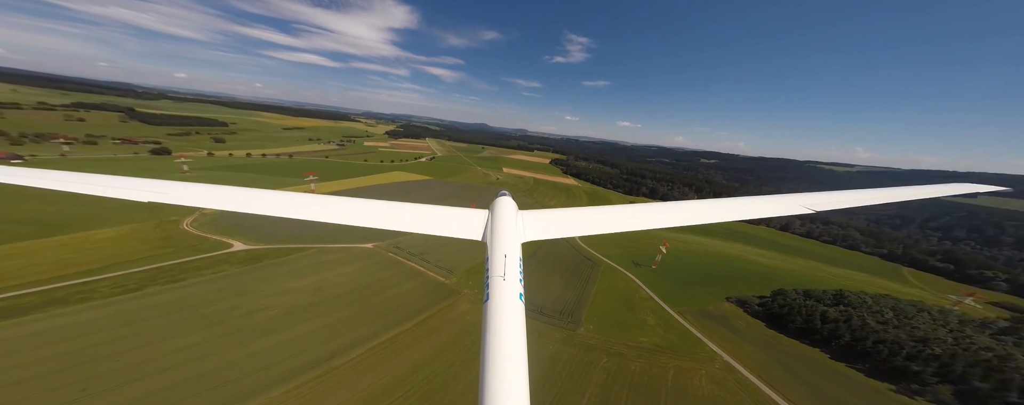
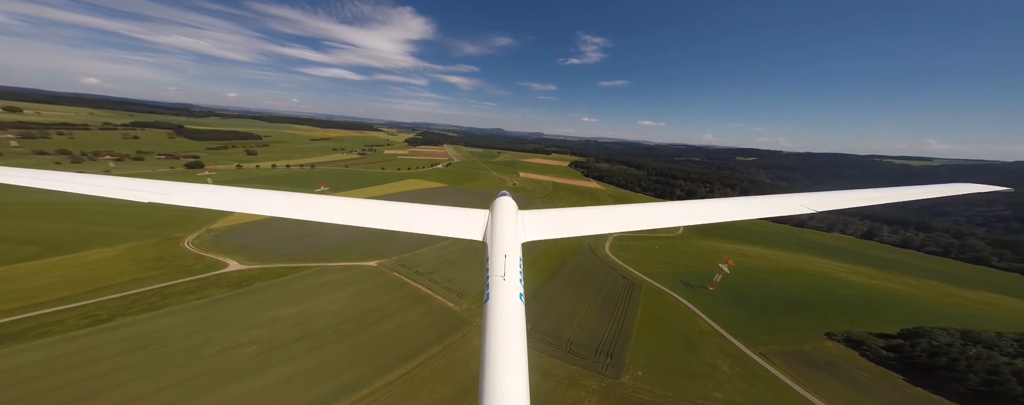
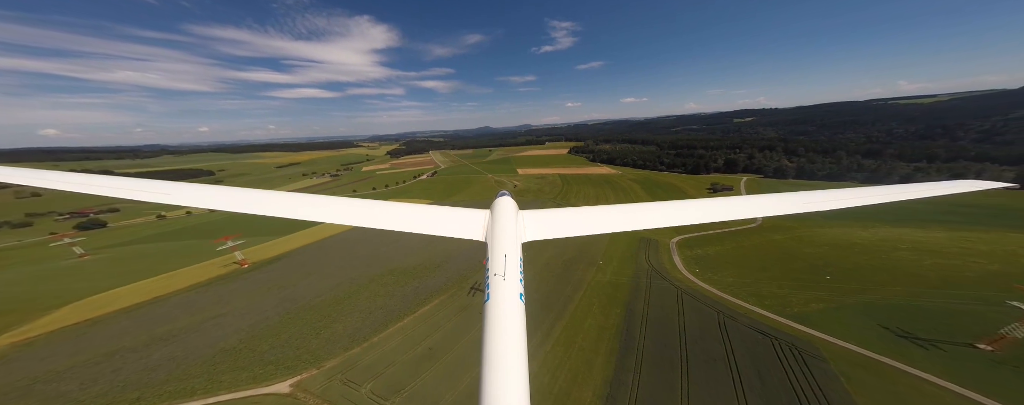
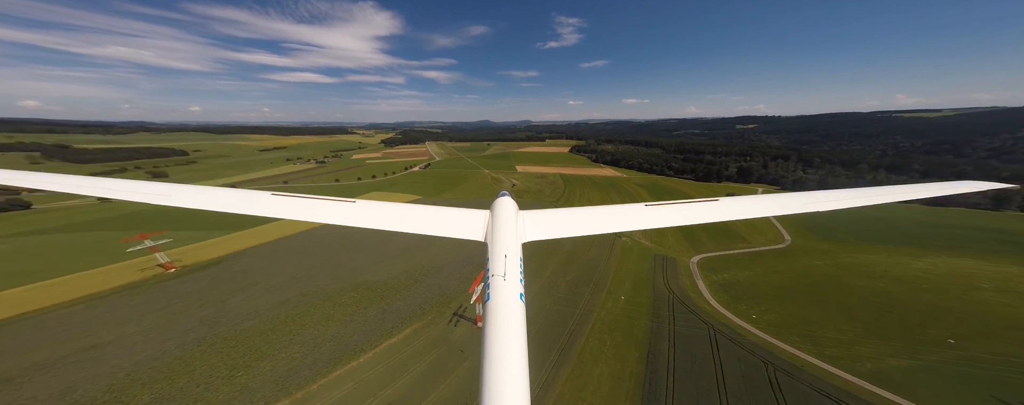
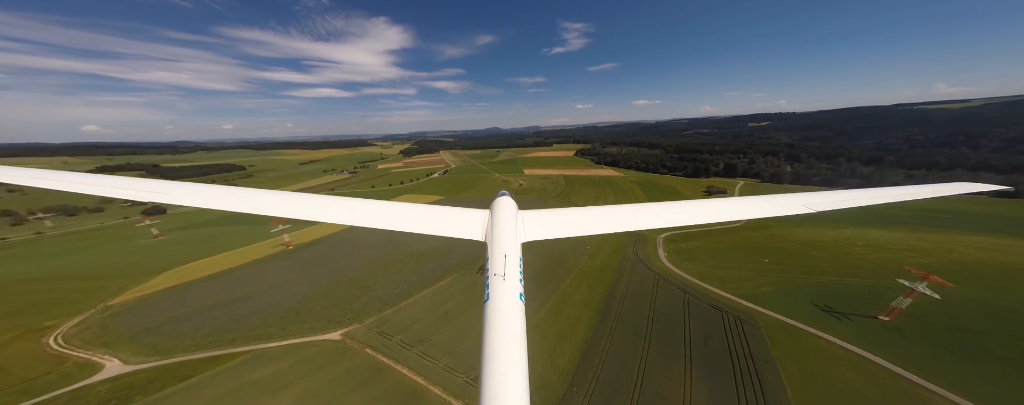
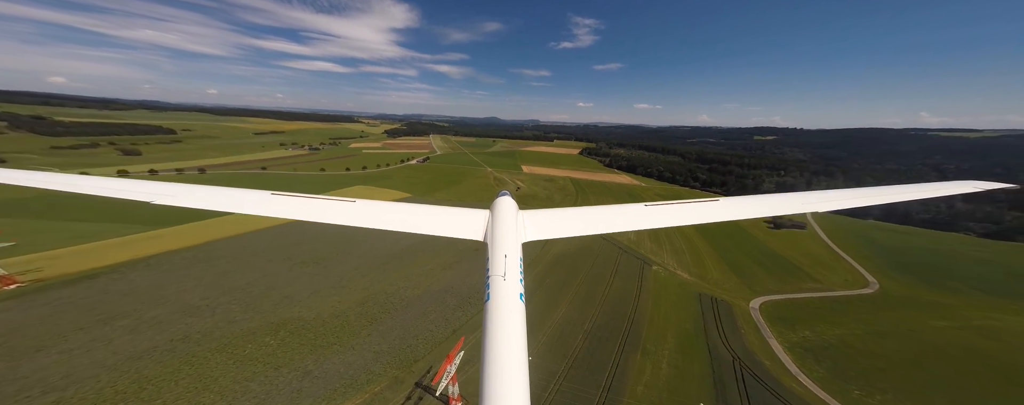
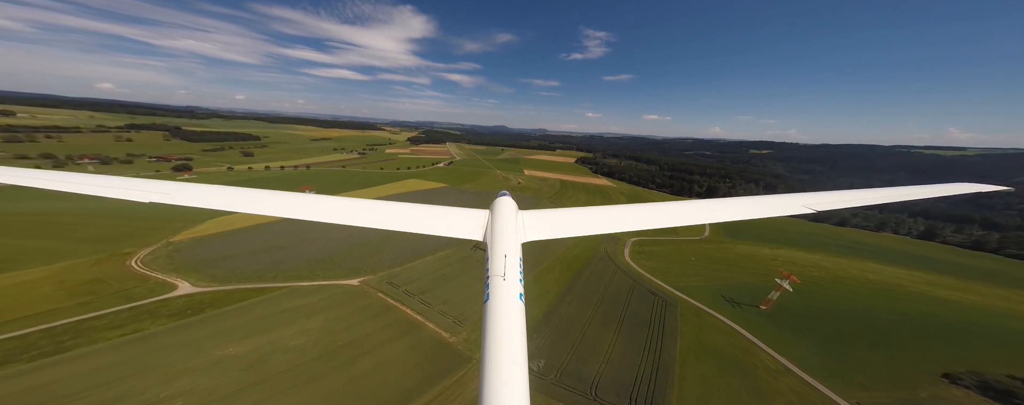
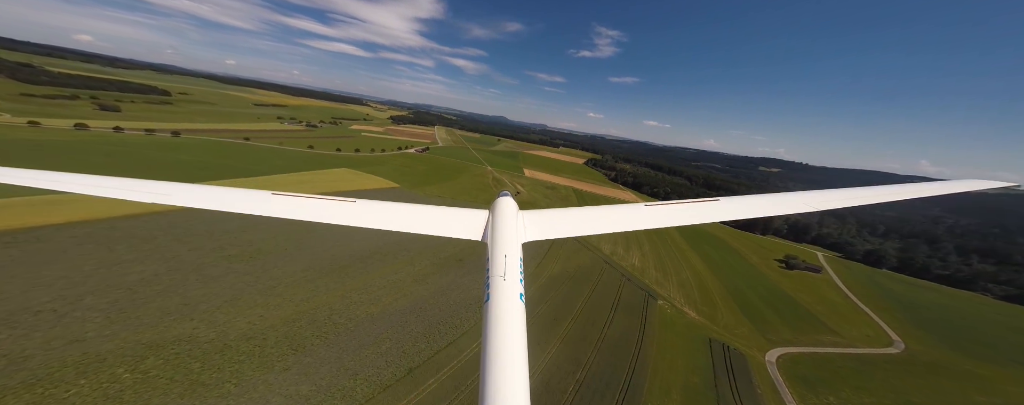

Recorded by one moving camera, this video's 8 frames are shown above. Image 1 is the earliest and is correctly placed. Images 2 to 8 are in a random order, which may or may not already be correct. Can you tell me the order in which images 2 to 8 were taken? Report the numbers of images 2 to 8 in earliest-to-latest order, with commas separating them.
2, 7, 5, 3, 4, 6, 8
